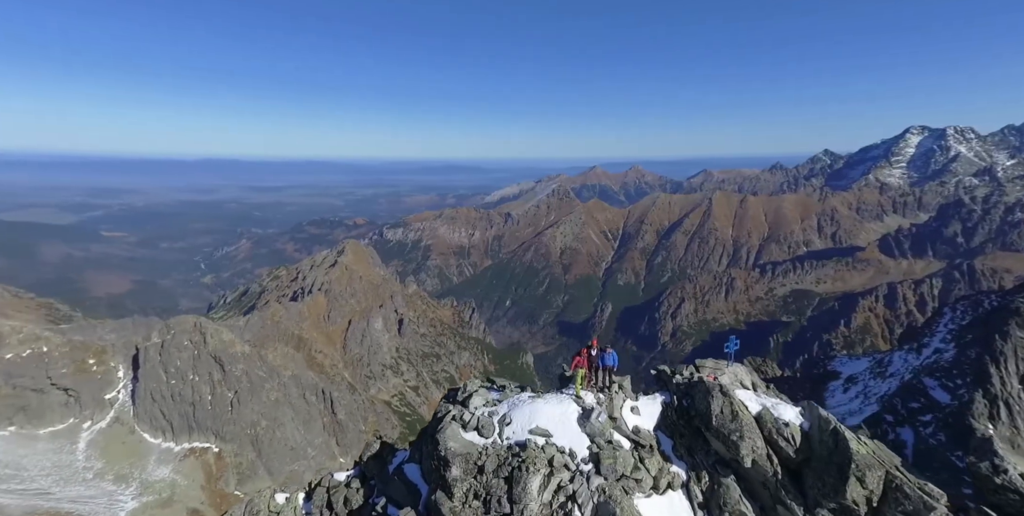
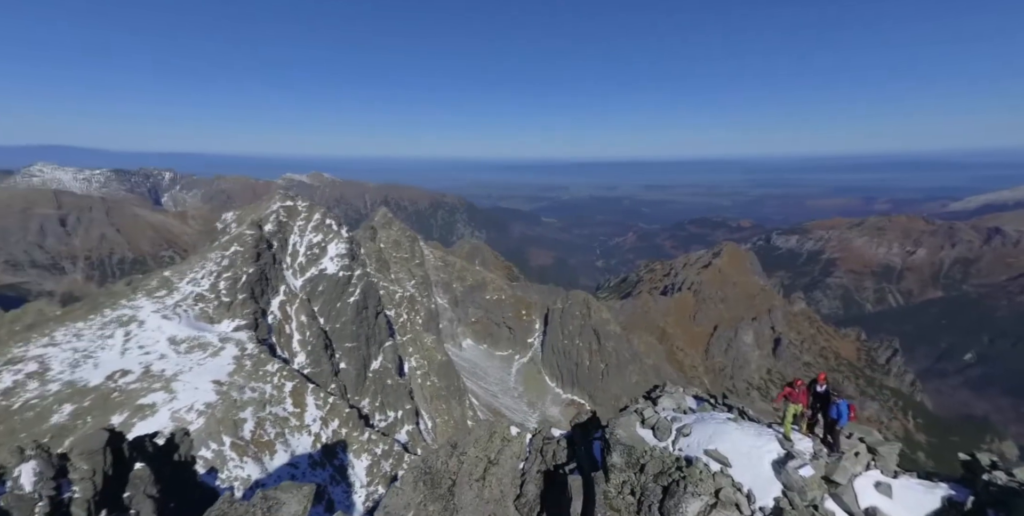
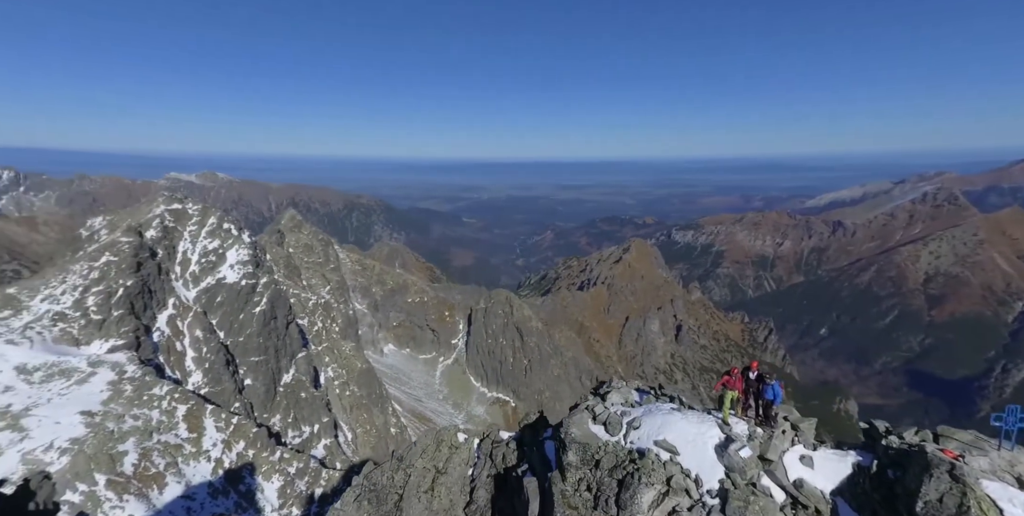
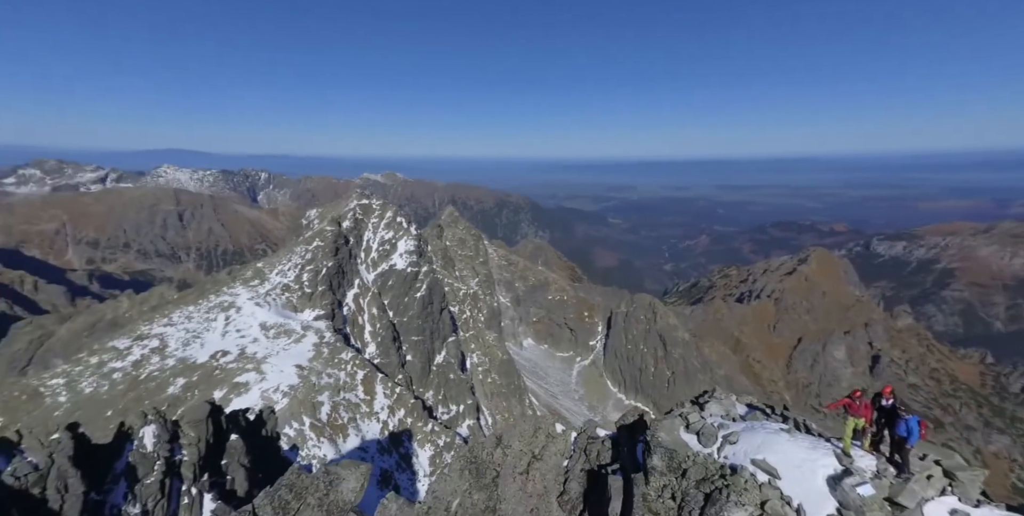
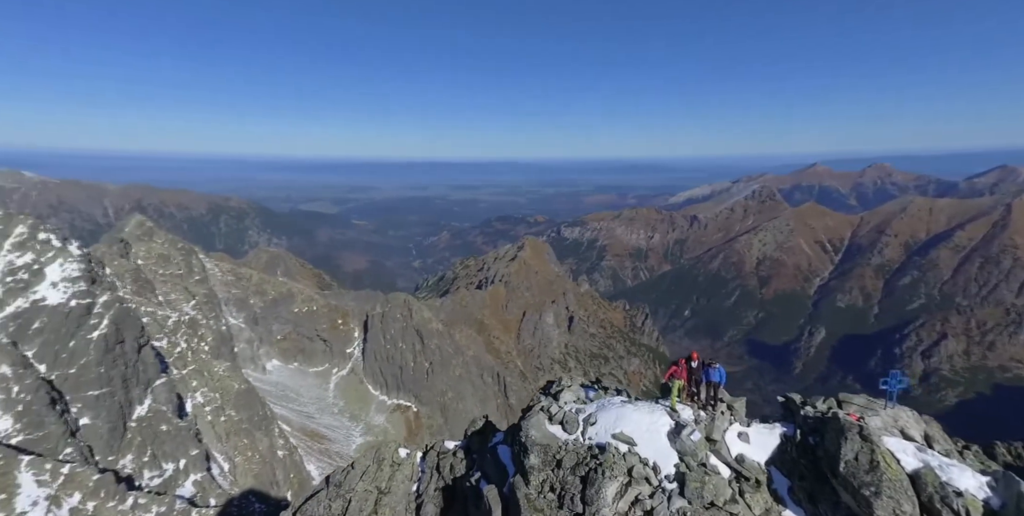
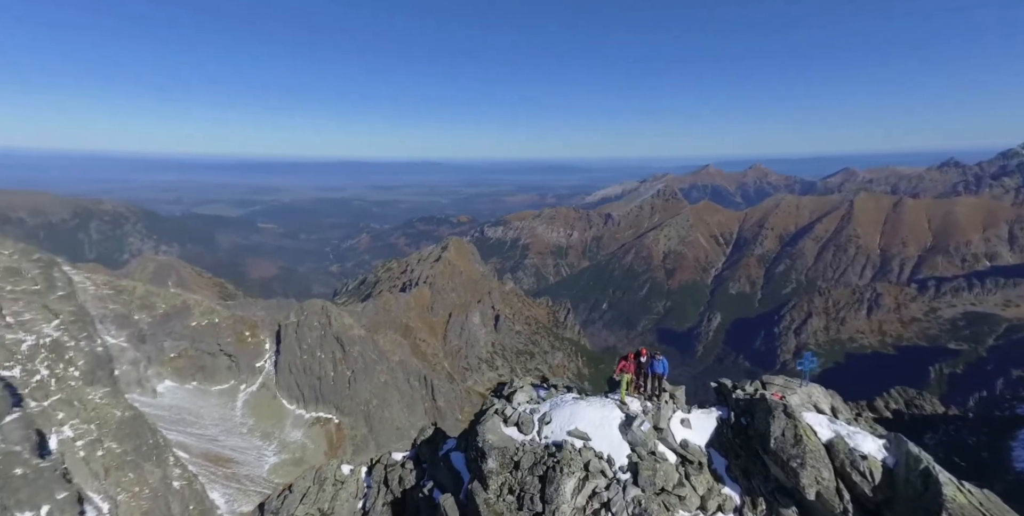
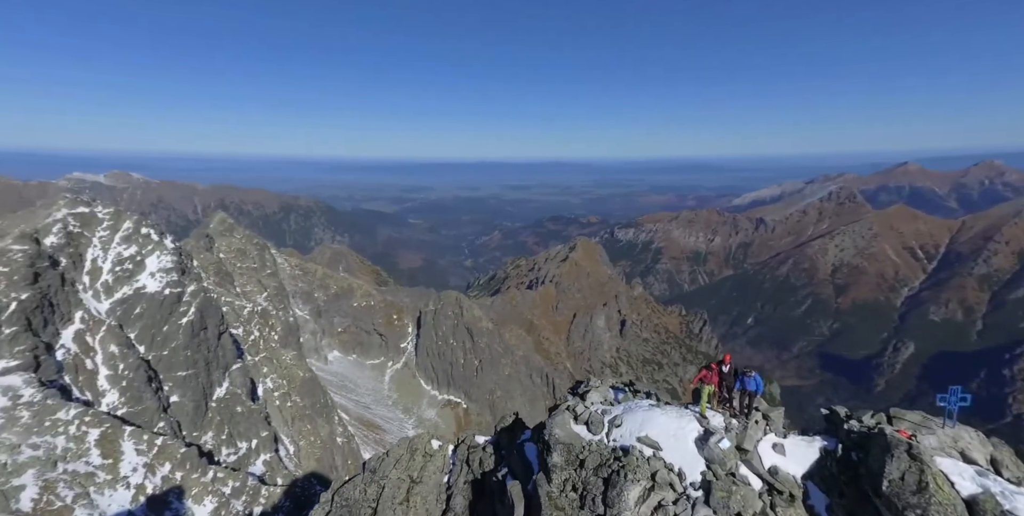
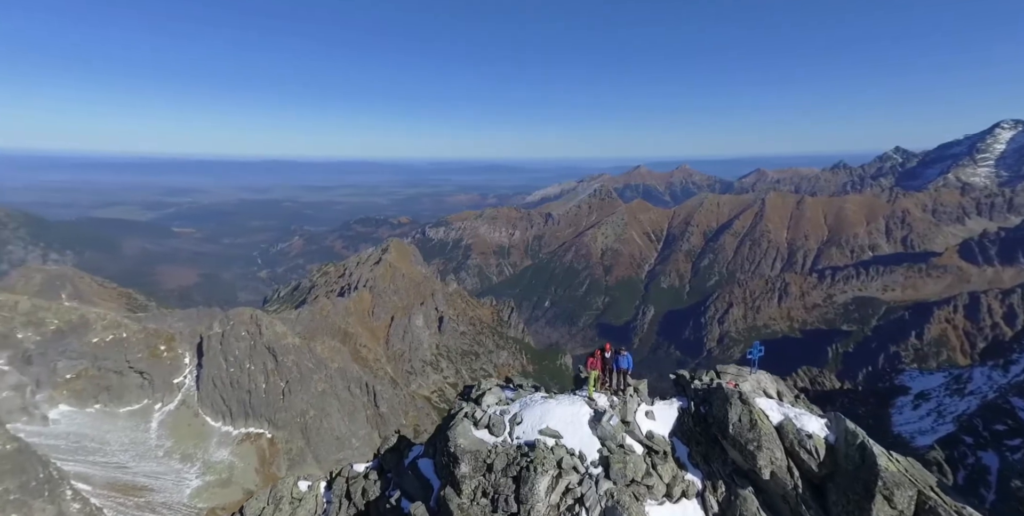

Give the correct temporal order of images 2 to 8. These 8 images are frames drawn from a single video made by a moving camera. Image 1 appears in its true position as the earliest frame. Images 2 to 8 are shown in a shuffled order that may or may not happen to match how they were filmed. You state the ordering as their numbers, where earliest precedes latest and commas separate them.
8, 6, 5, 7, 3, 2, 4
